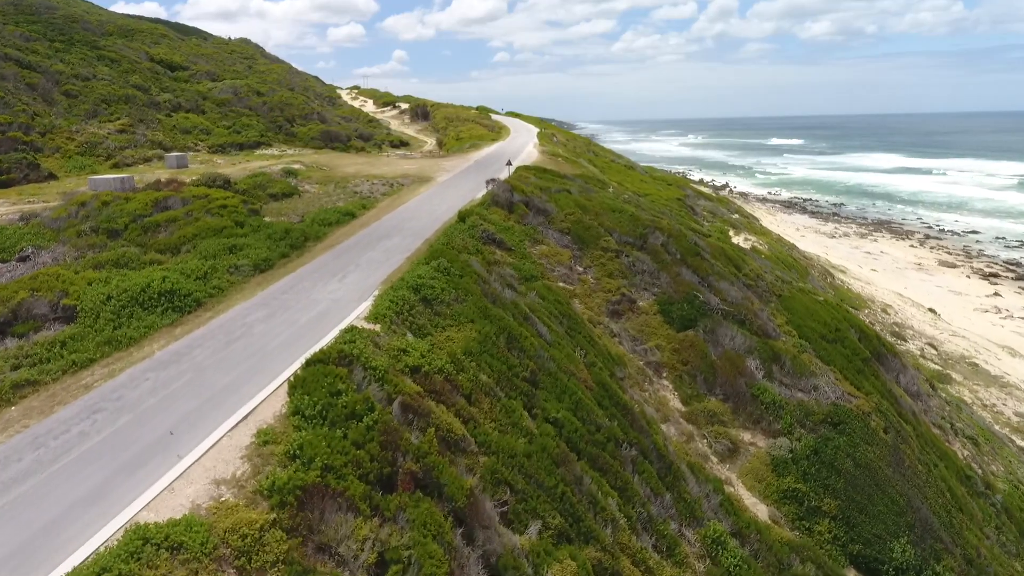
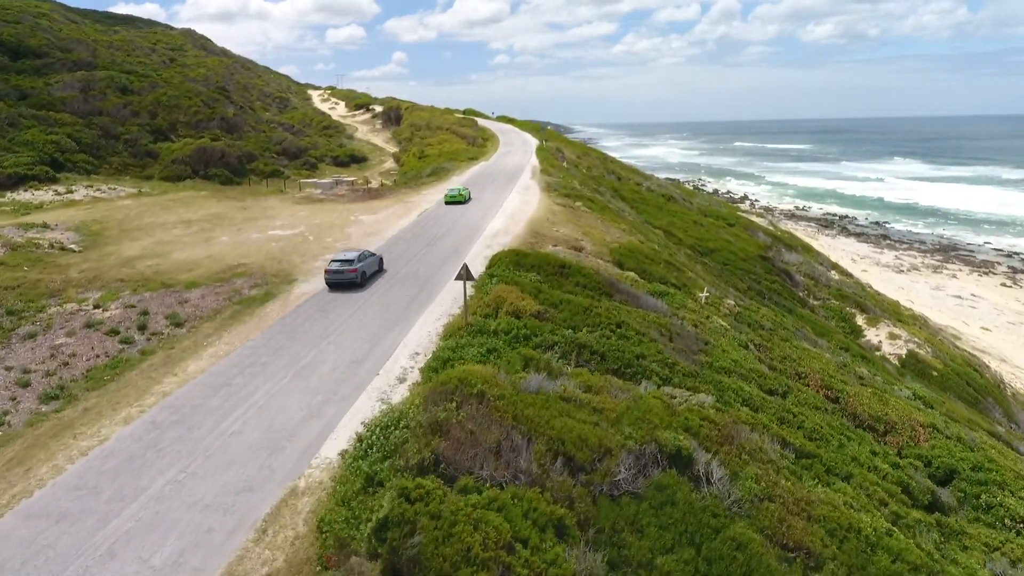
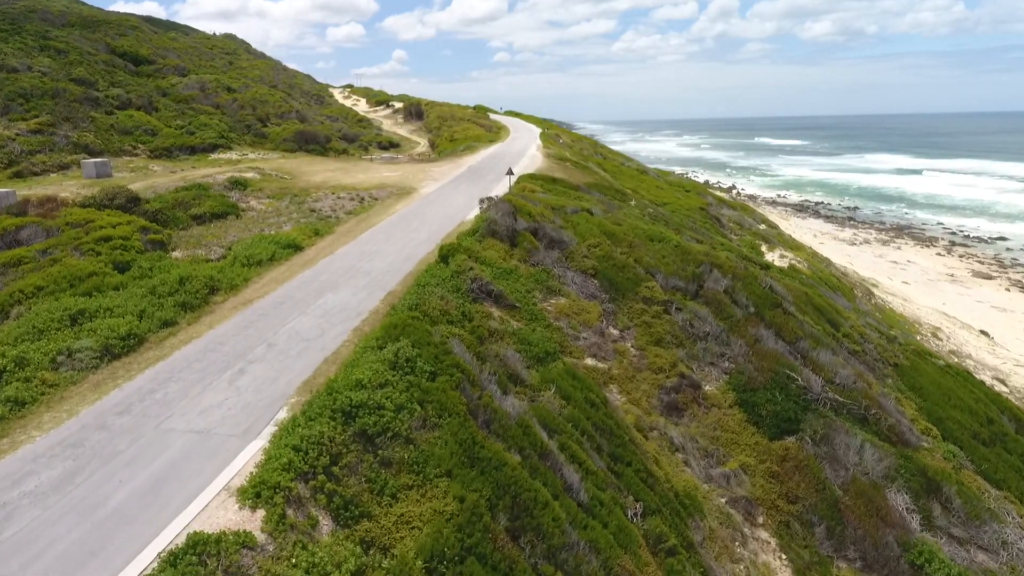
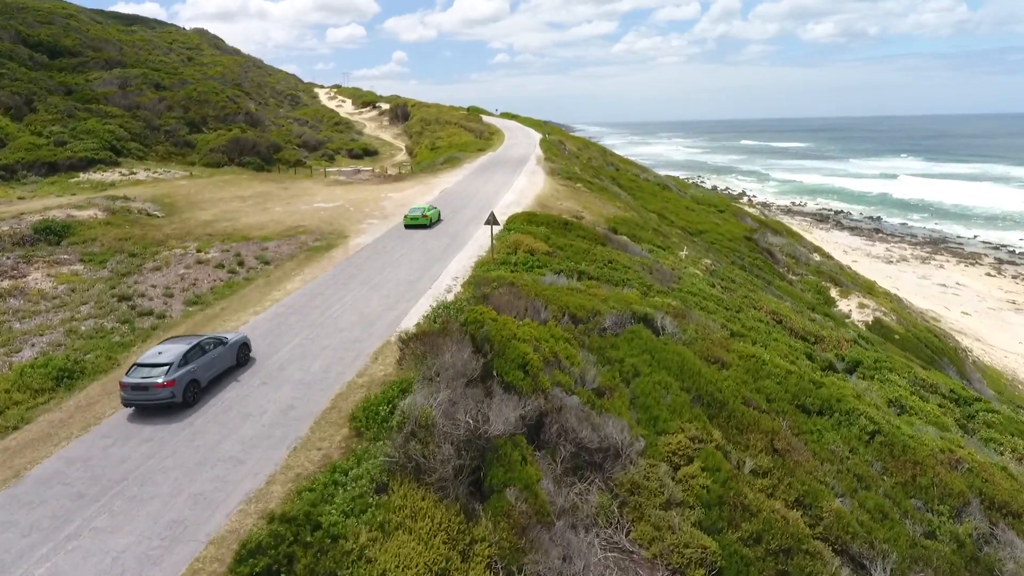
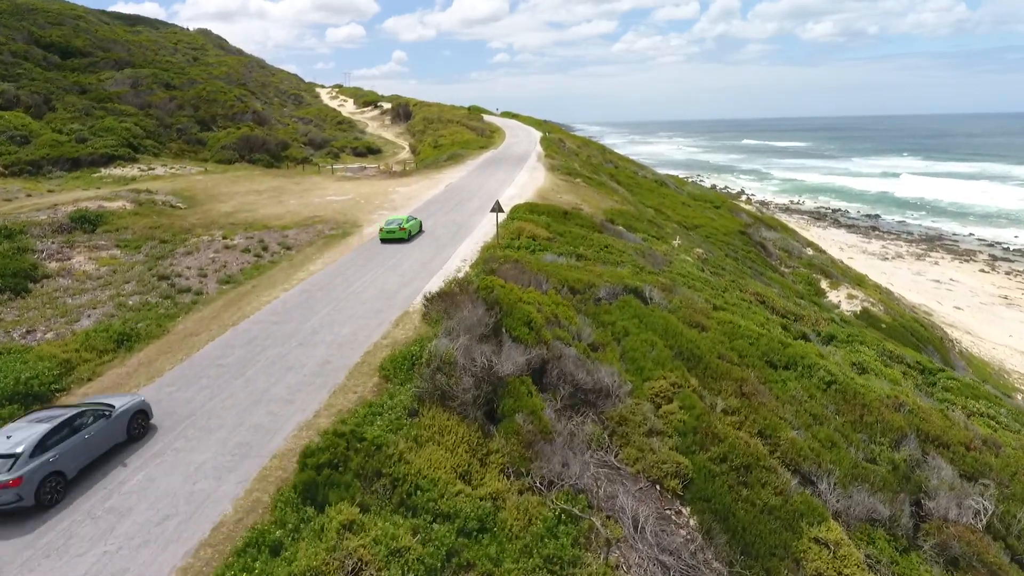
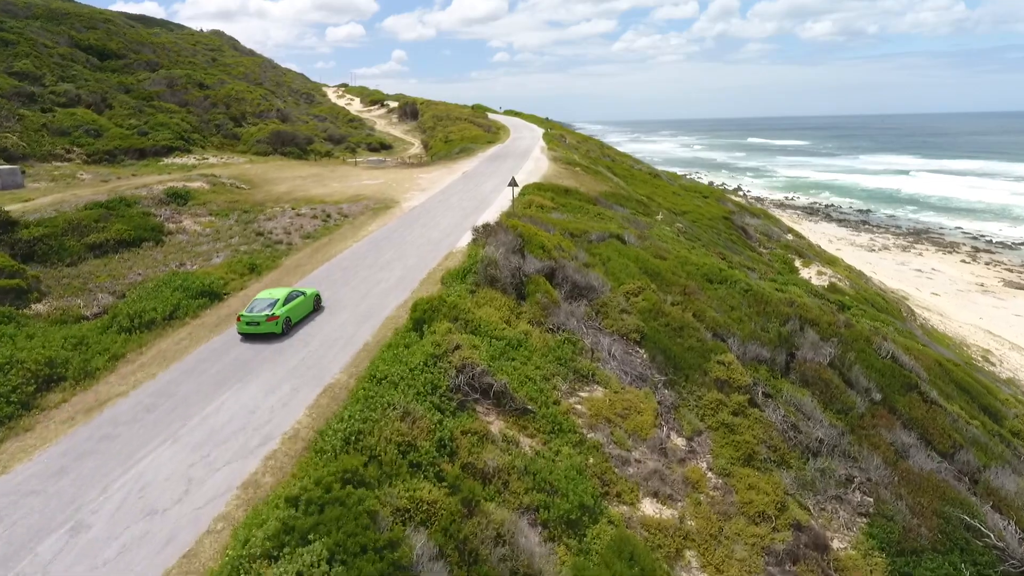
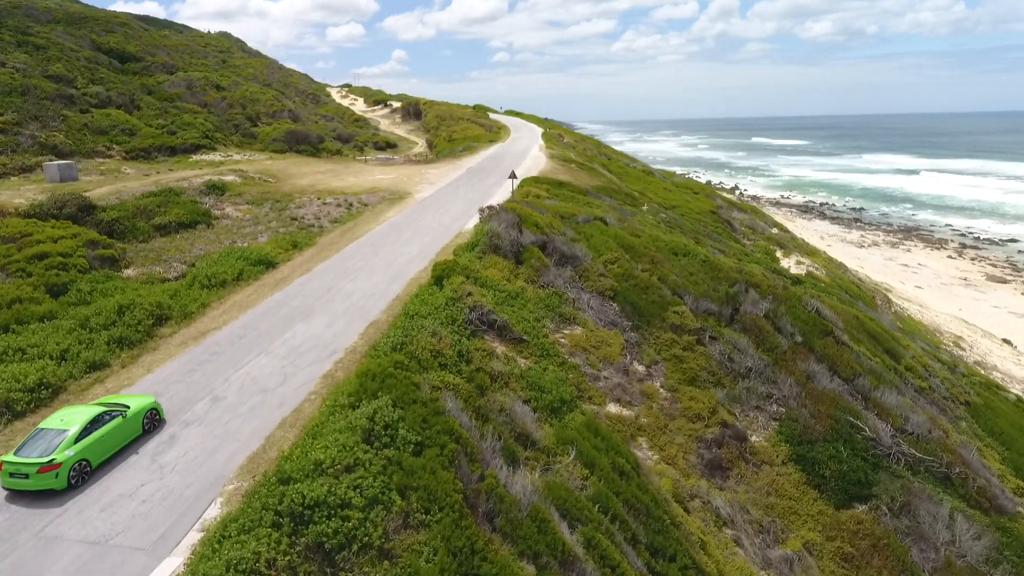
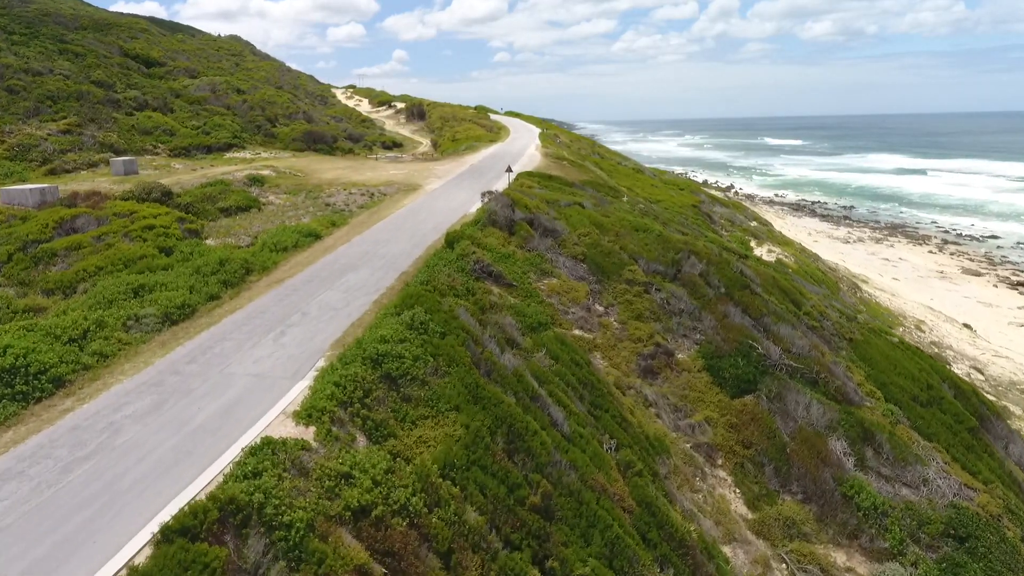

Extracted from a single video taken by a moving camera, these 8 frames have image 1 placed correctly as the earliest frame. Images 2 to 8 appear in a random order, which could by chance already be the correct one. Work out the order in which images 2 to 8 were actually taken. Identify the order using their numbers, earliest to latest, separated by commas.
8, 3, 7, 6, 5, 4, 2
